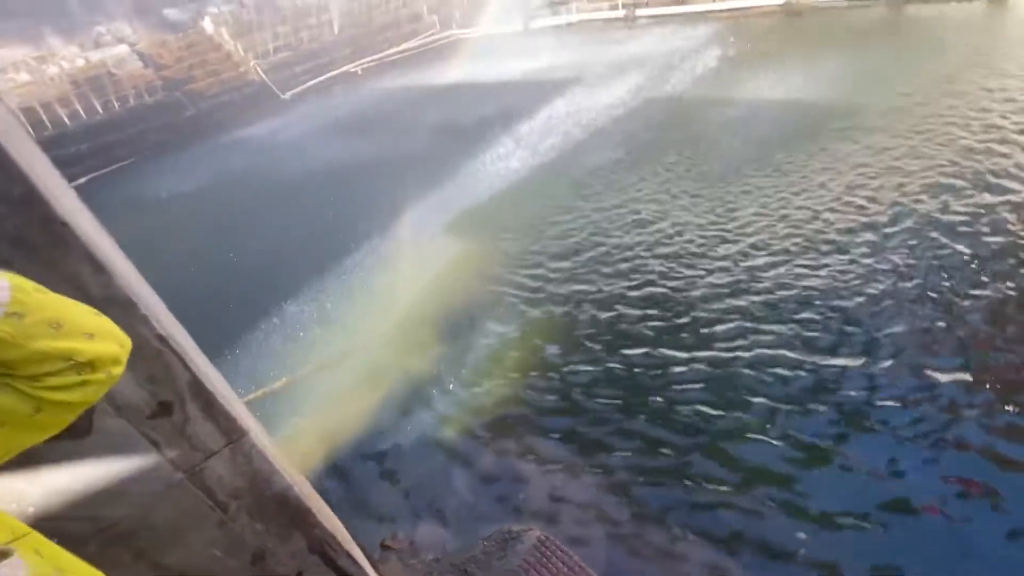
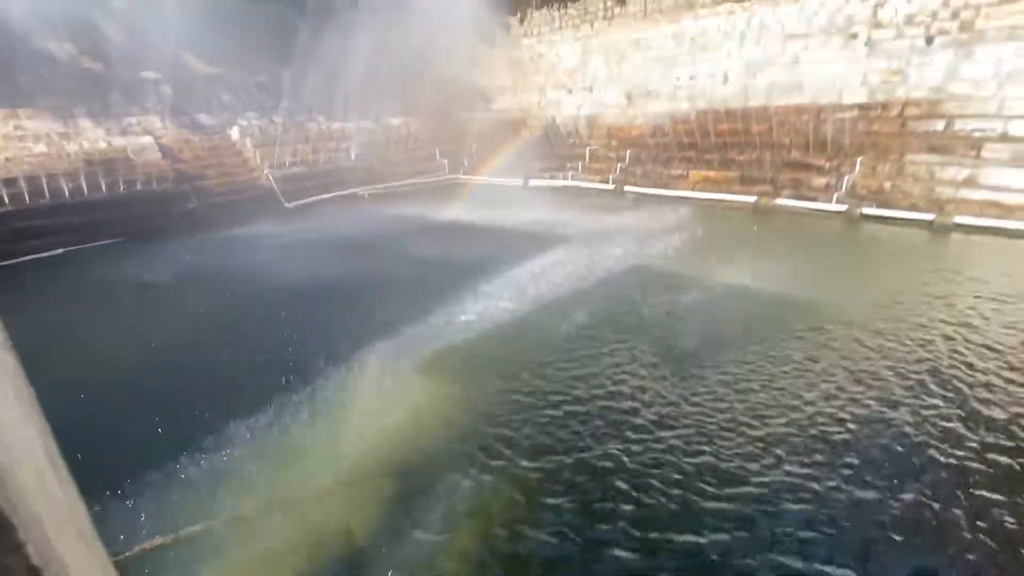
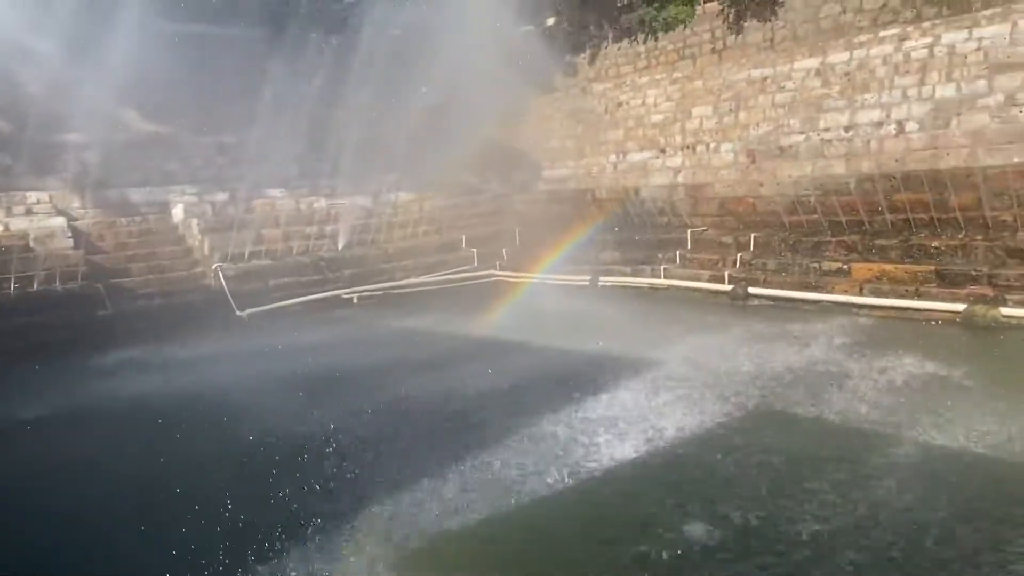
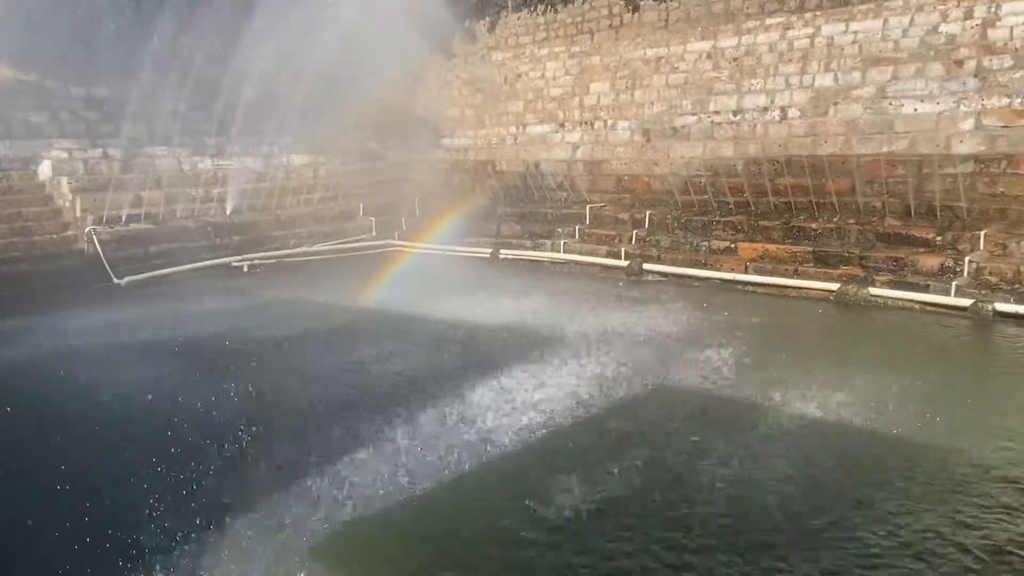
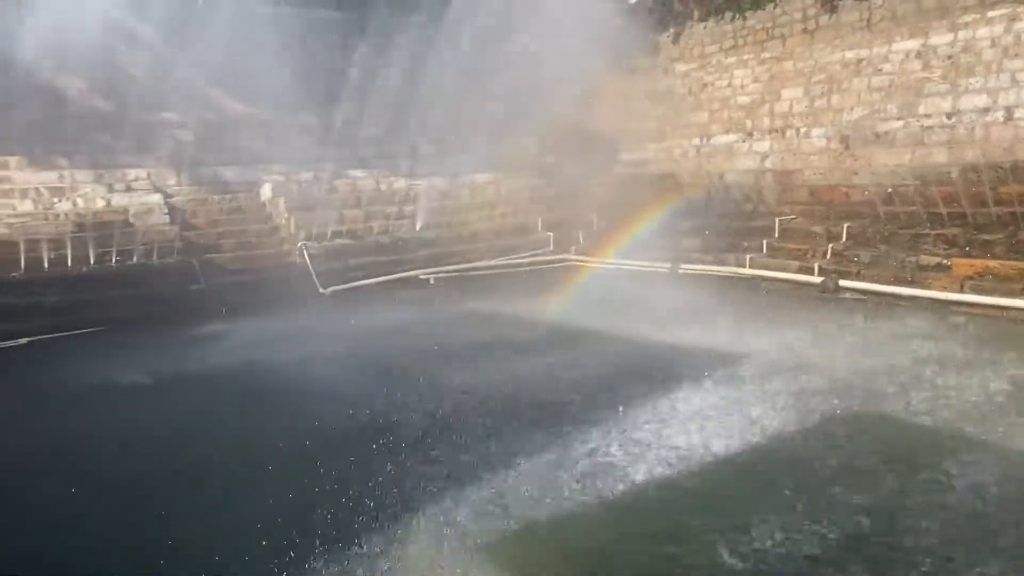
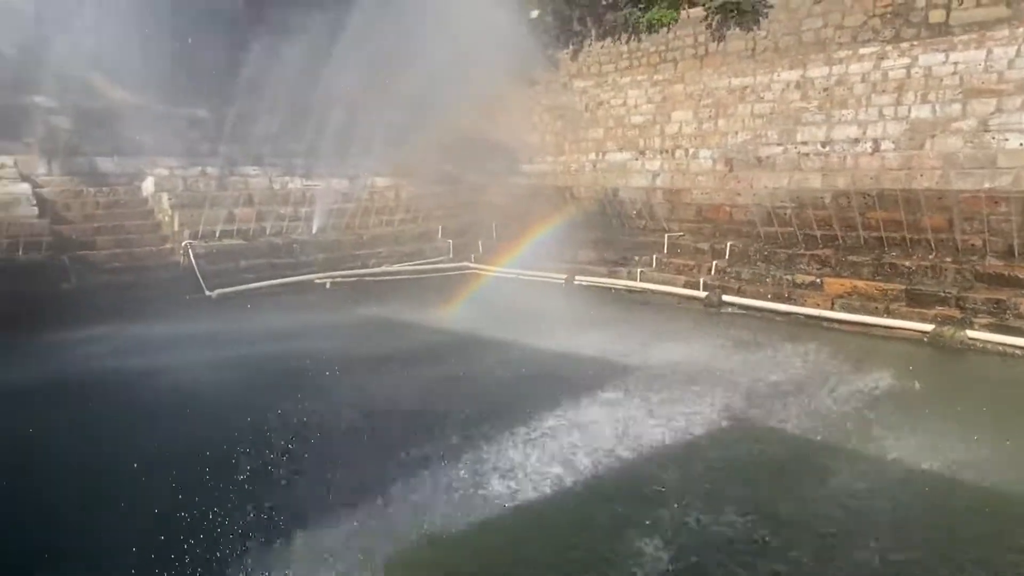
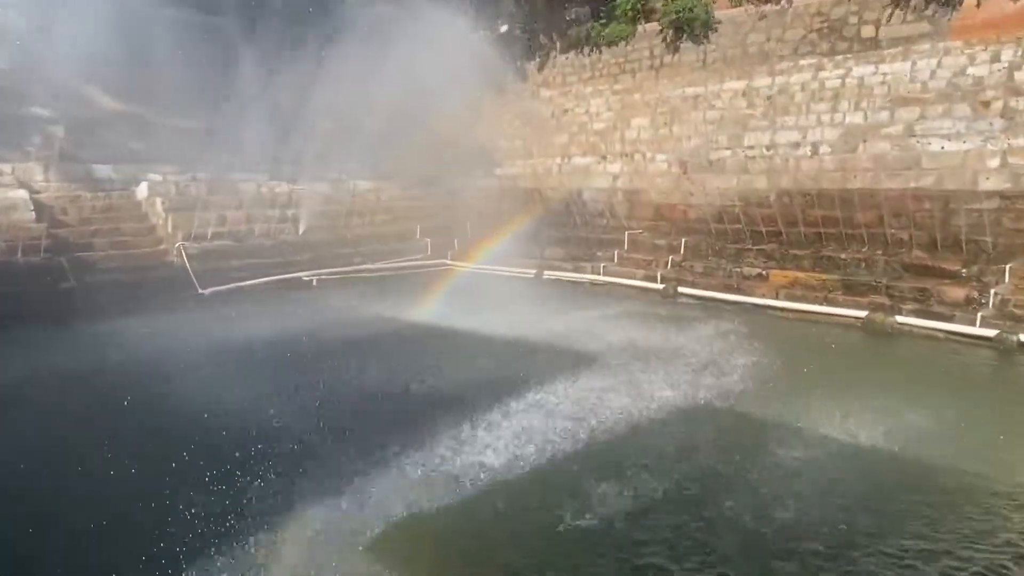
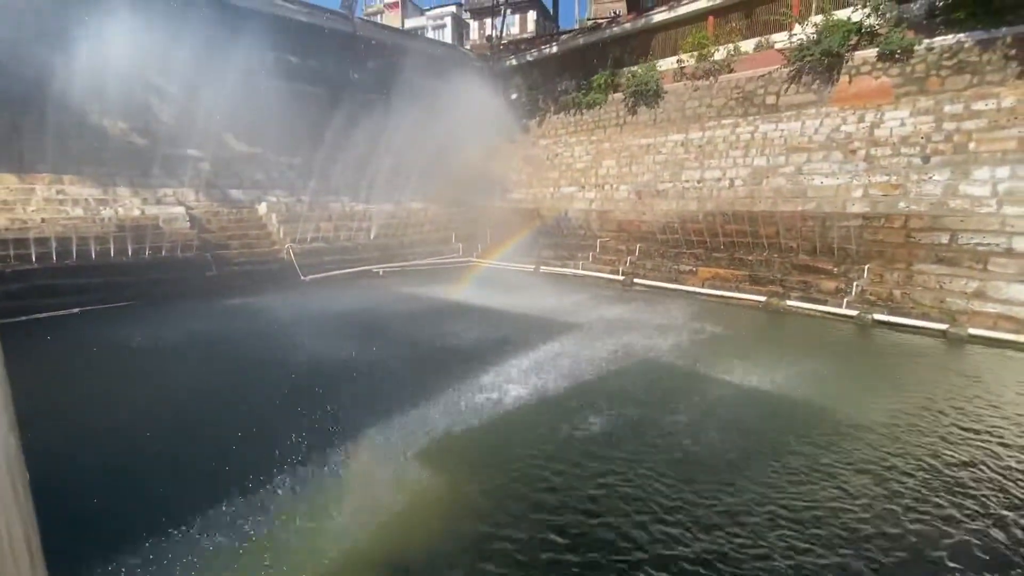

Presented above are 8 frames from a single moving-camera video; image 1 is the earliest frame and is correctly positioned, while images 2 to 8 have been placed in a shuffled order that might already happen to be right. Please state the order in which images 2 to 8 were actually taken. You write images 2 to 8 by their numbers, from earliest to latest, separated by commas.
2, 8, 7, 4, 6, 5, 3
